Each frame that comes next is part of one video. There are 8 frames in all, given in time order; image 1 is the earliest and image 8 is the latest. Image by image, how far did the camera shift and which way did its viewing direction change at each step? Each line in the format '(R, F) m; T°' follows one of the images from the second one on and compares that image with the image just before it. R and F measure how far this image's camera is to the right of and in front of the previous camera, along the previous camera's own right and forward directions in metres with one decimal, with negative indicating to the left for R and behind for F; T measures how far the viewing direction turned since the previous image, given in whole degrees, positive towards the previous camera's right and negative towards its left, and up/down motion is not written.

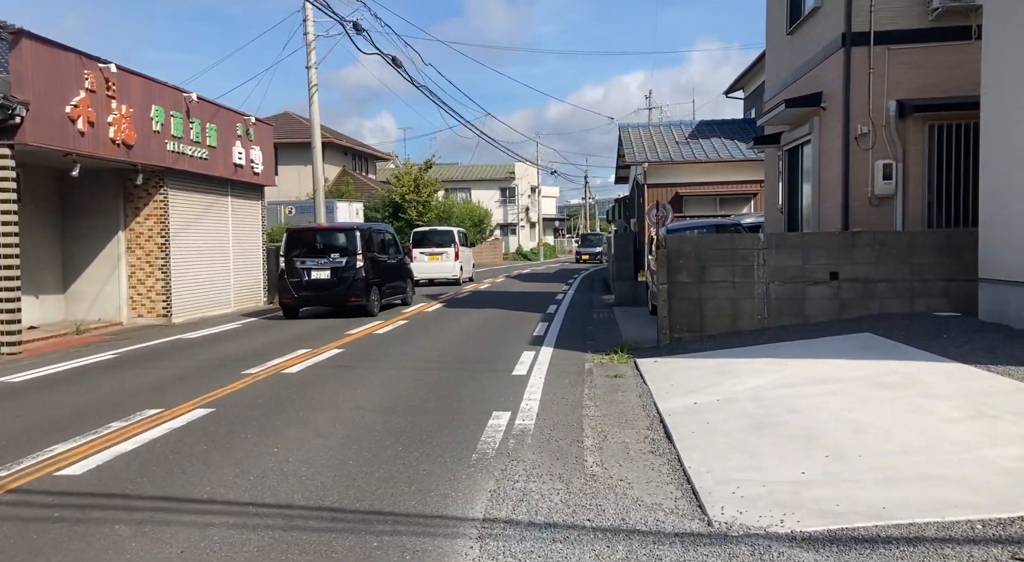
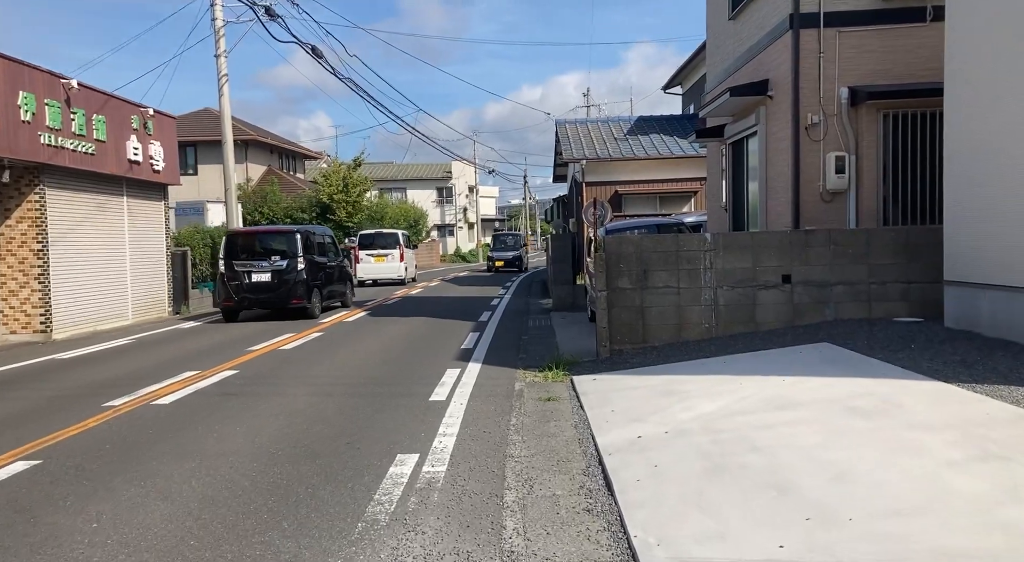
(+0.3, +1.3) m; +4°
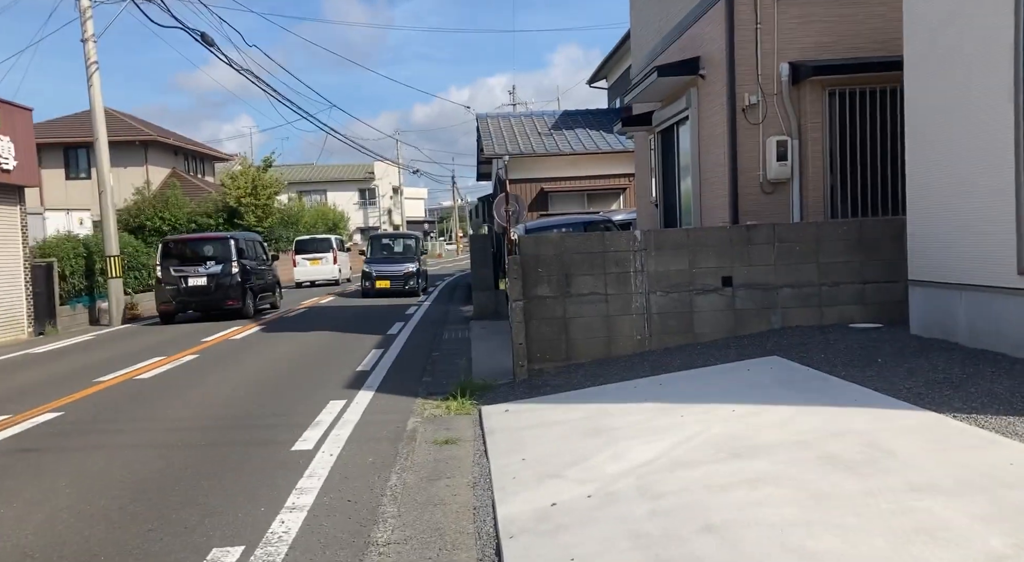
(+0.4, +1.7) m; +5°
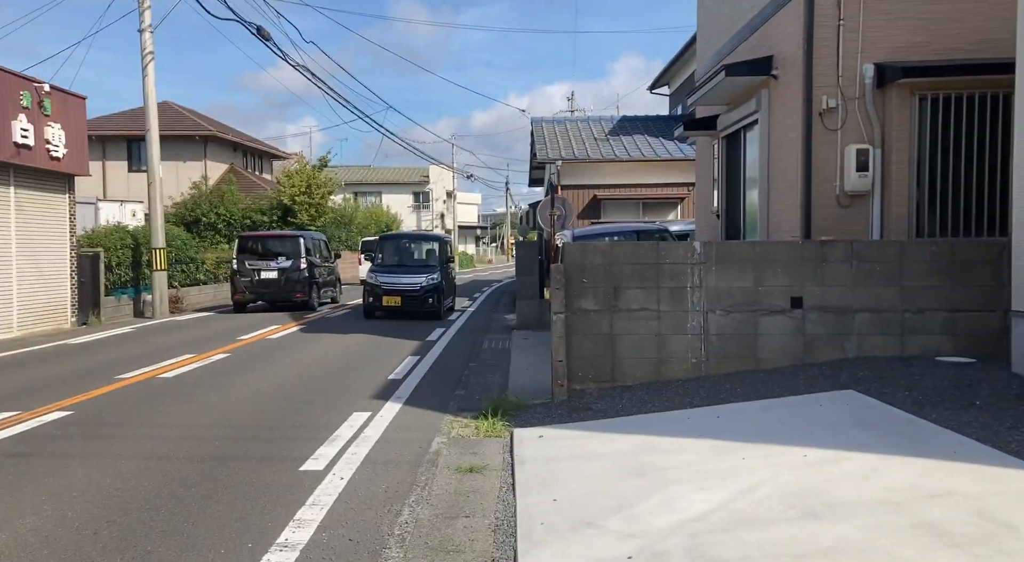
(+0.1, +0.8) m; -4°
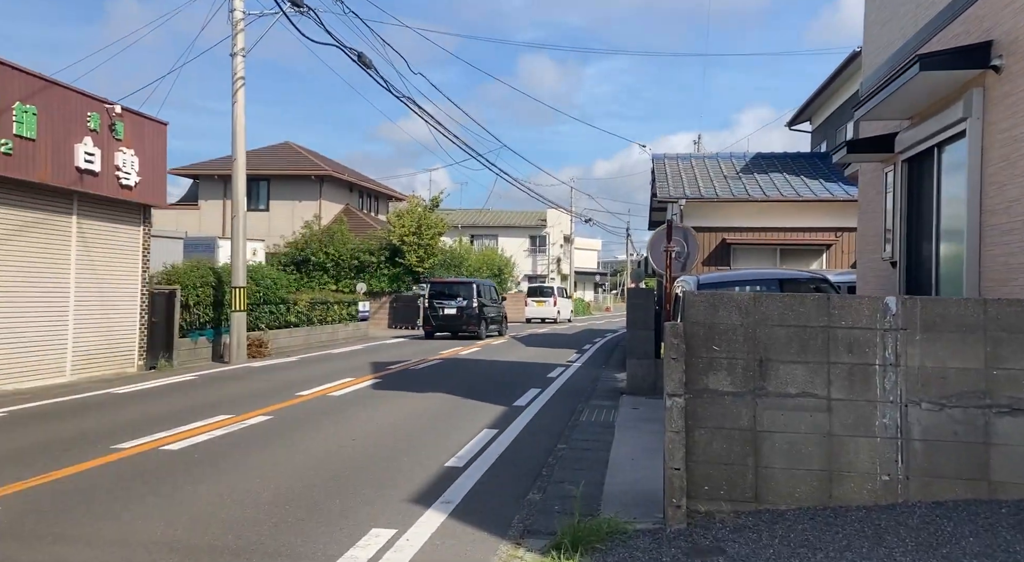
(+0.2, +2.5) m; -9°
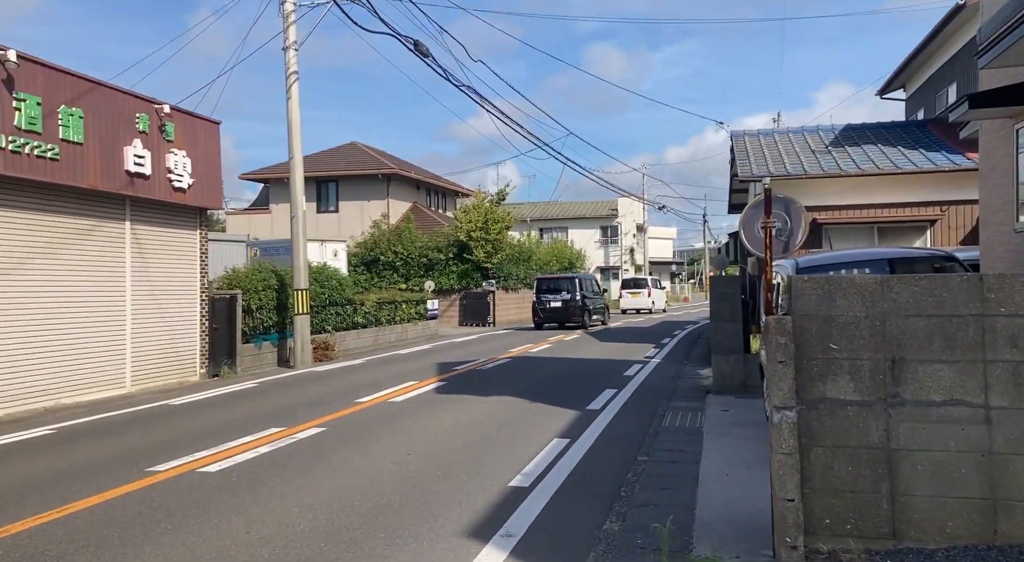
(+0.1, +1.0) m; -5°
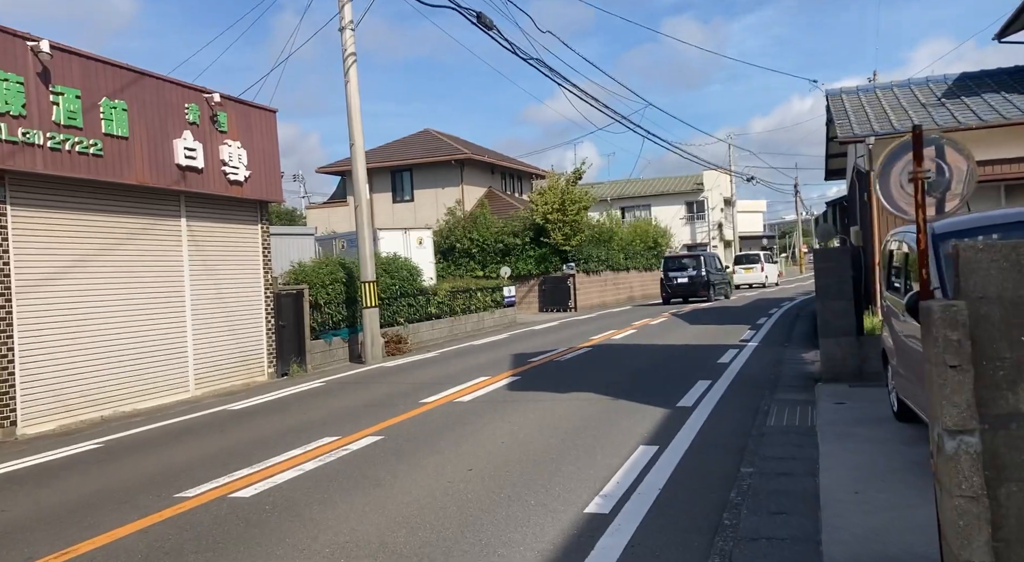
(+0.1, +1.2) m; -6°
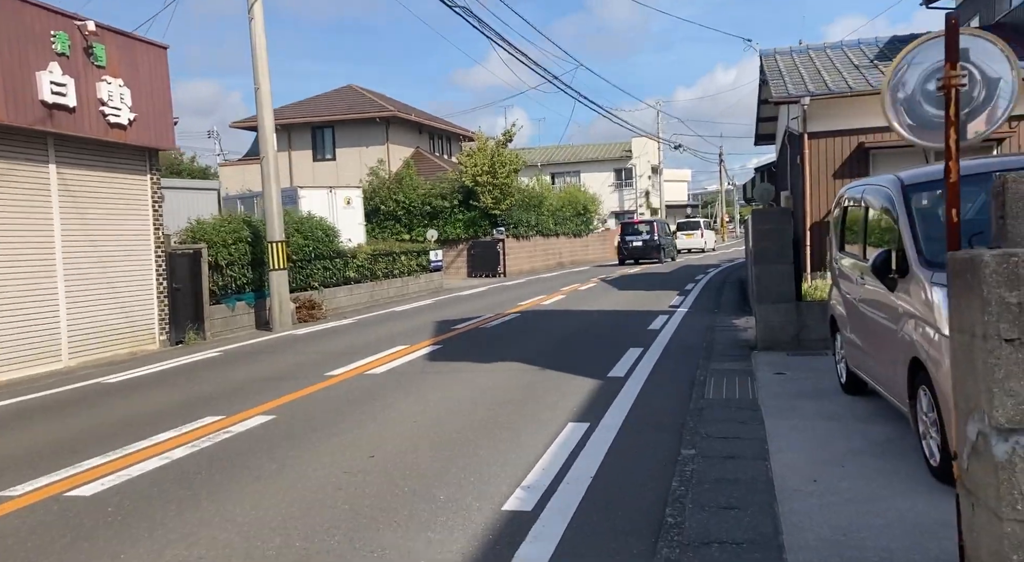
(+0.1, +1.0) m; +5°
